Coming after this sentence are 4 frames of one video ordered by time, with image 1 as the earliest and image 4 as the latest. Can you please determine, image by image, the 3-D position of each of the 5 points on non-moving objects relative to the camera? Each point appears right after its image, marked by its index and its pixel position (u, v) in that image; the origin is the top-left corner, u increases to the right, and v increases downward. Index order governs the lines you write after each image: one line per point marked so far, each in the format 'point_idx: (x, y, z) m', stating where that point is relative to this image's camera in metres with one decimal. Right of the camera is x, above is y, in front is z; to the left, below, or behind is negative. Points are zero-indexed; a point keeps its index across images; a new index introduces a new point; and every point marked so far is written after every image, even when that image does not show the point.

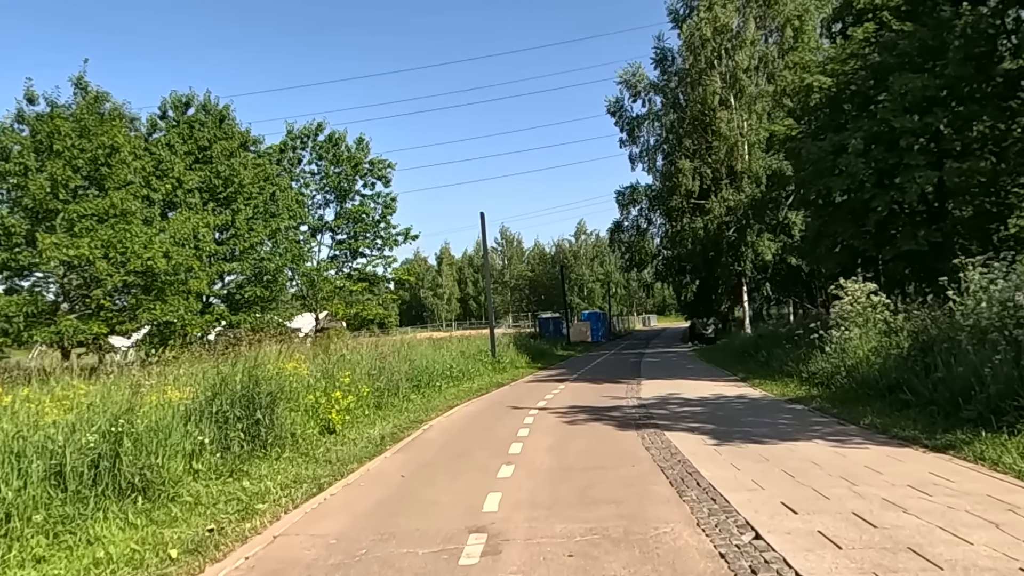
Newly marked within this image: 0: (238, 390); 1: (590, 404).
0: (-3.3, -1.2, +9.1) m
1: (+1.4, -2.1, +13.9) m
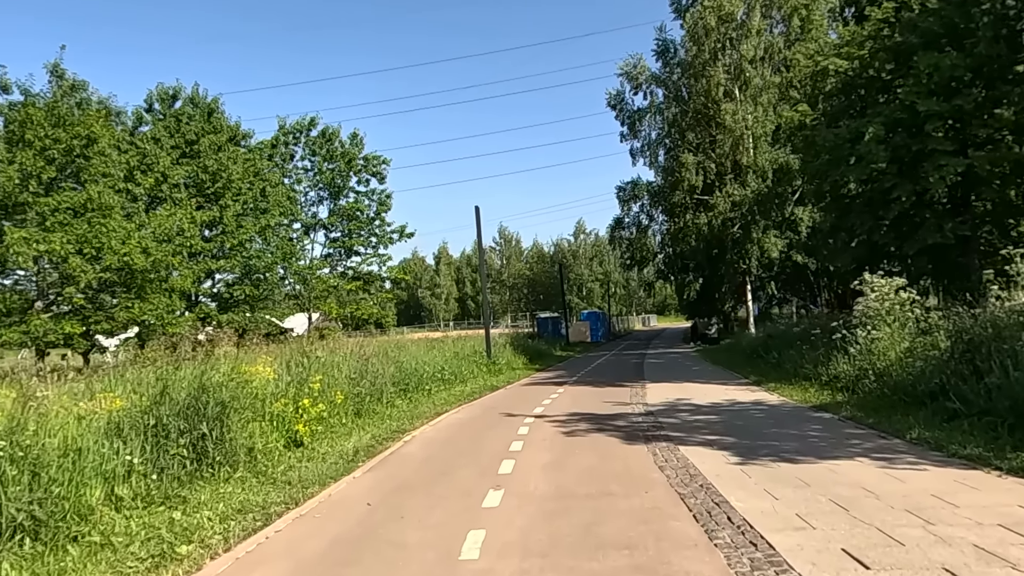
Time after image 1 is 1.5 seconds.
0: (-3.4, -1.2, +7.8) m
1: (+1.3, -2.1, +12.6) m
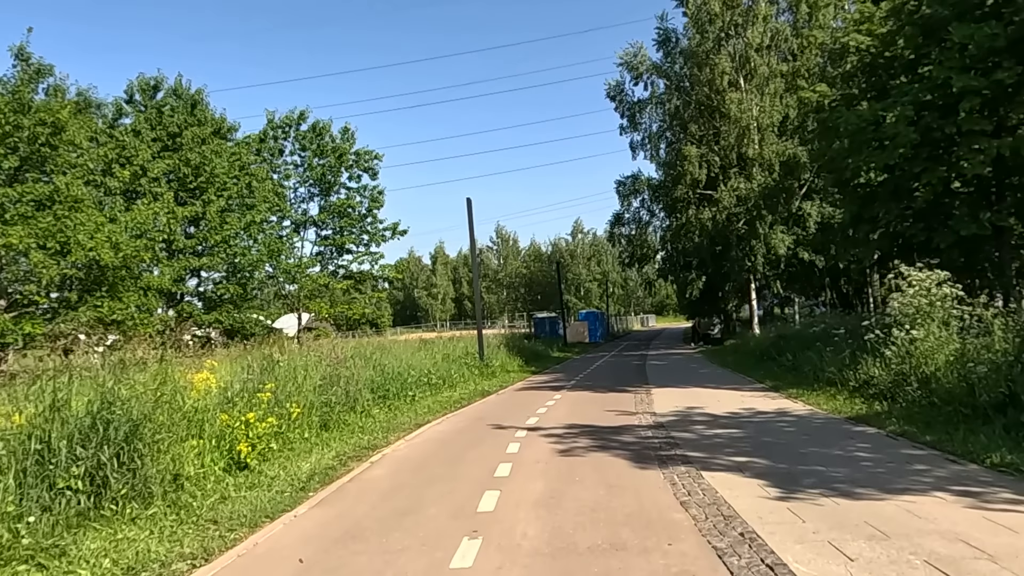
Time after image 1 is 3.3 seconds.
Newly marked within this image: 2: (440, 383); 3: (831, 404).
0: (-3.6, -1.1, +6.2) m
1: (+1.2, -2.0, +11.0) m
2: (-1.8, -2.3, +18.6) m
3: (+4.9, -1.8, +11.6) m
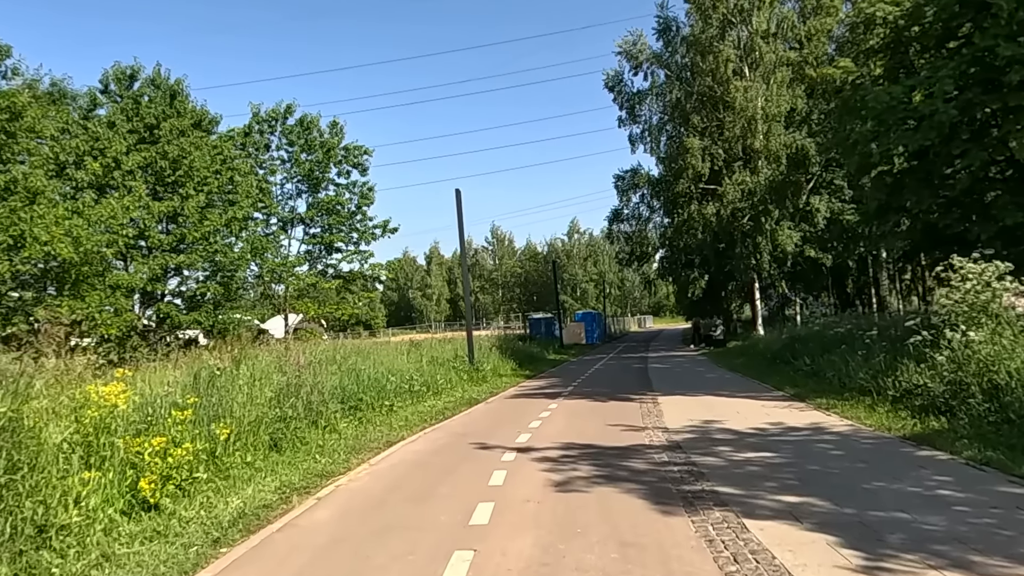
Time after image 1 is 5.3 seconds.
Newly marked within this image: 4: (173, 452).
0: (-3.7, -1.0, +4.5) m
1: (+1.0, -1.9, +9.3) m
2: (-2.0, -2.3, +16.9) m
3: (+4.7, -1.7, +9.9) m
4: (-3.0, -1.5, +6.9) m
